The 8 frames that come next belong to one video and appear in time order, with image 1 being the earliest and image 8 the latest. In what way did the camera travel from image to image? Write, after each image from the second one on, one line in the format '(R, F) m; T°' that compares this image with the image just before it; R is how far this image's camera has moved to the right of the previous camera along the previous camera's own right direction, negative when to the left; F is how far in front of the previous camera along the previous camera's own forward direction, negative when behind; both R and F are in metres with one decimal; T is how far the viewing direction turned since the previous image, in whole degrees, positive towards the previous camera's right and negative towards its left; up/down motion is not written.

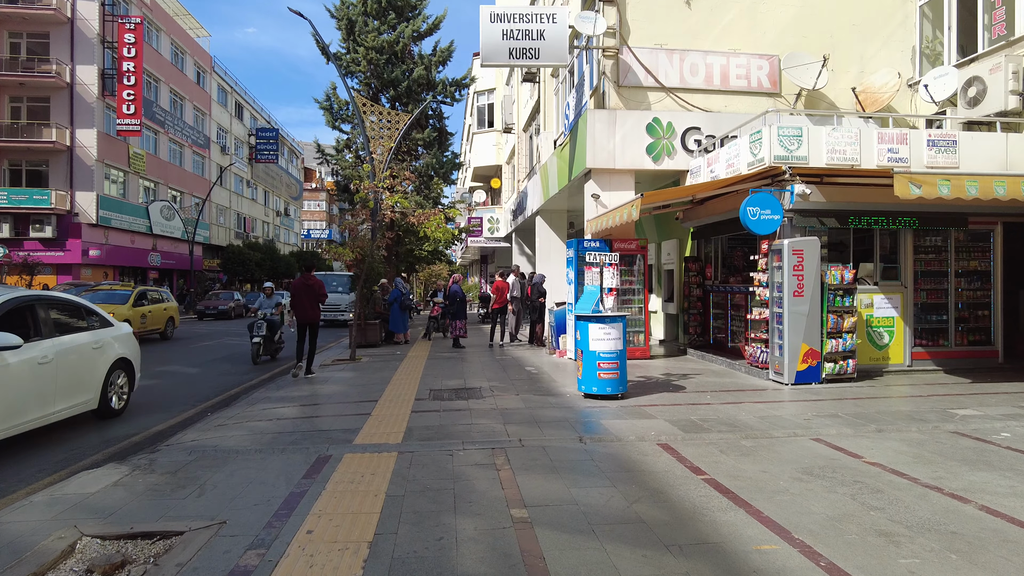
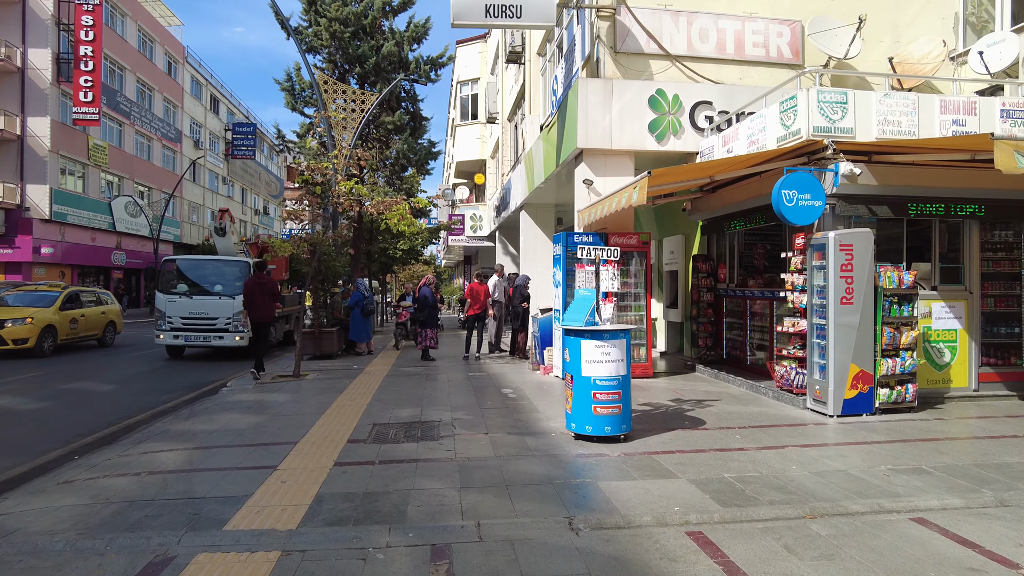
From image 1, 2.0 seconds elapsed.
(+0.2, +1.9) m; +1°
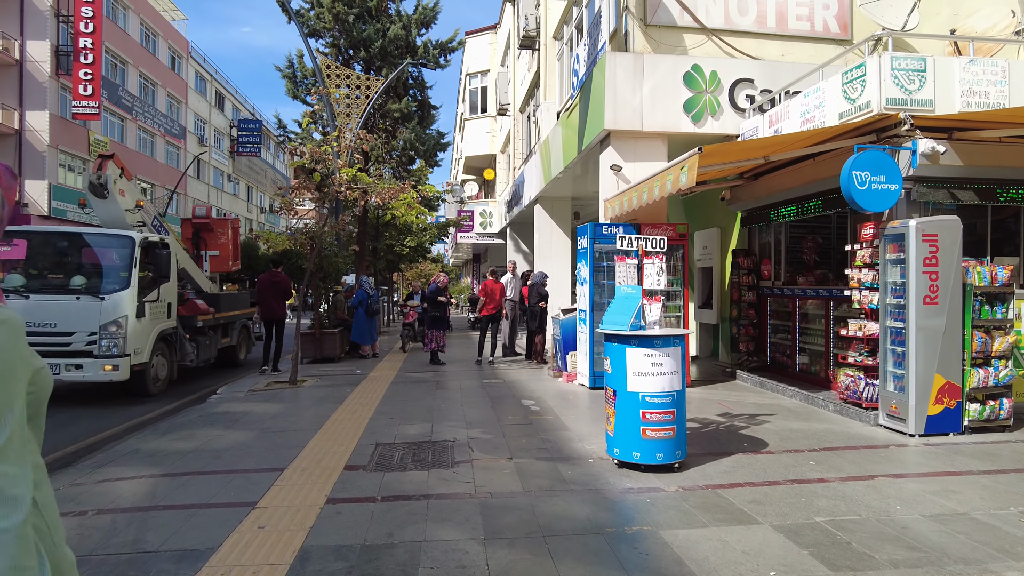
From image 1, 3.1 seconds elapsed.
(-0.2, +1.0) m; -1°
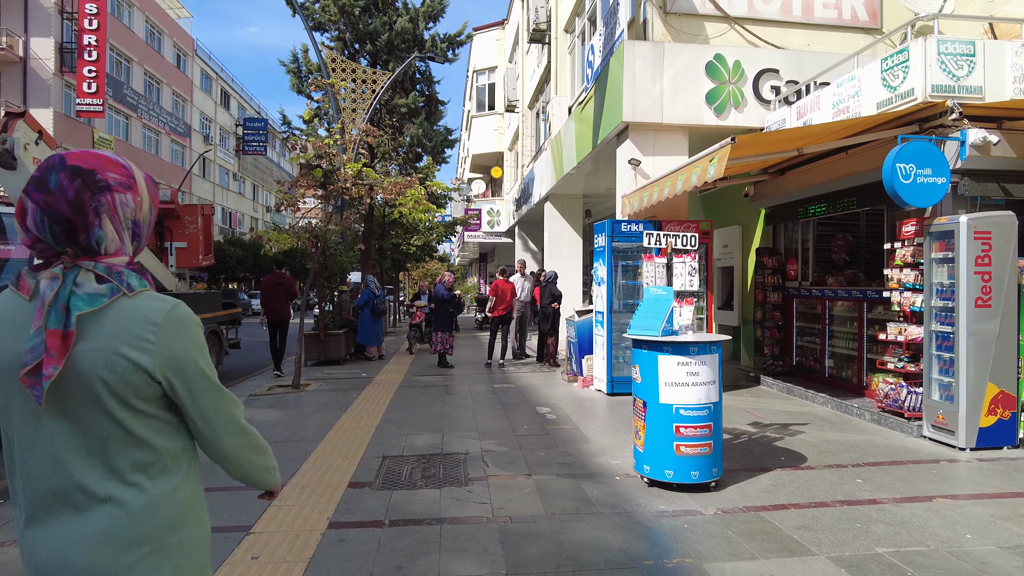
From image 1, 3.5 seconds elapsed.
(-0.1, +0.4) m; 0°
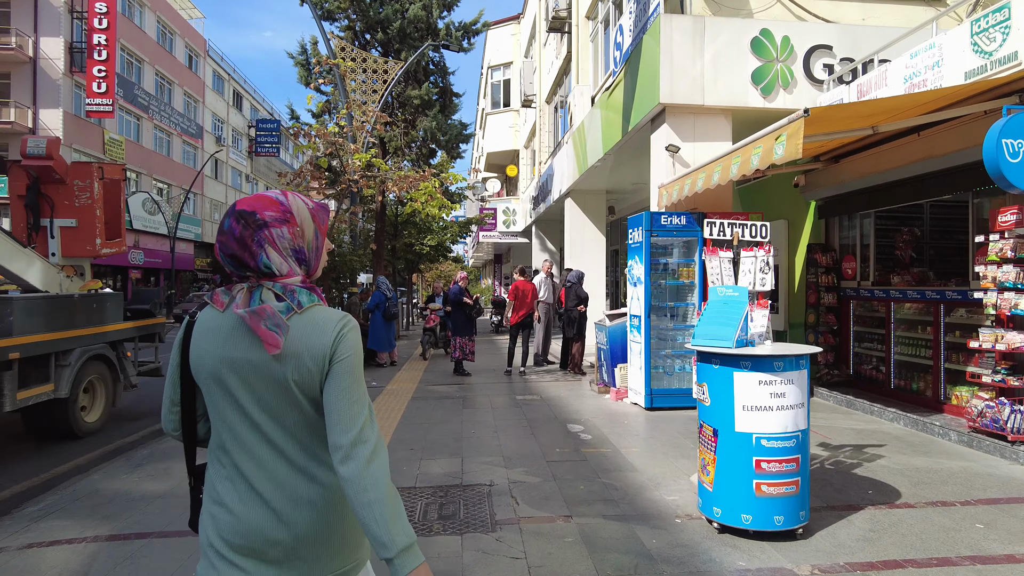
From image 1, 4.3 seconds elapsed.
(-0.1, +0.8) m; -1°
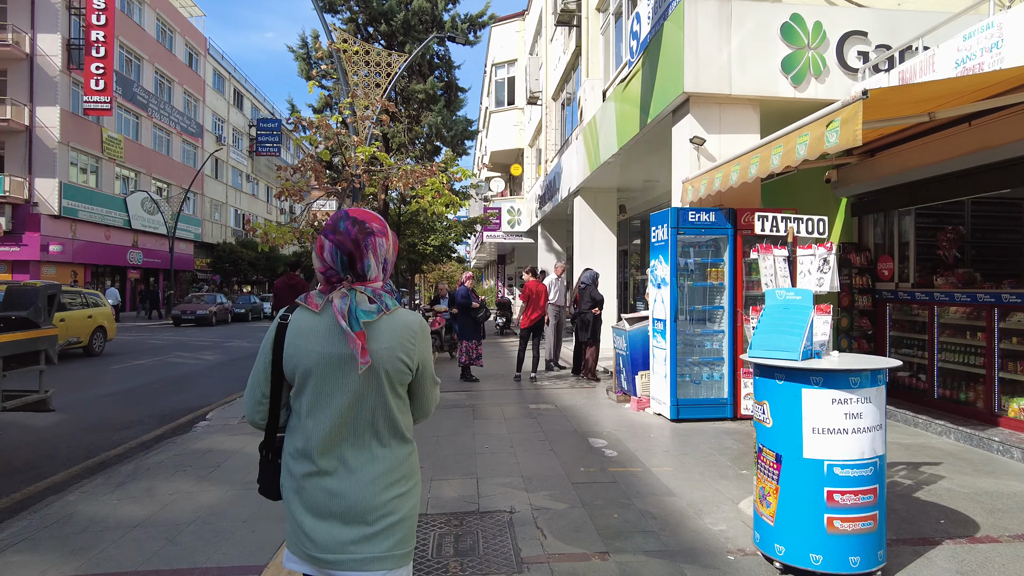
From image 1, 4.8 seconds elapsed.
(-0.1, +0.5) m; 0°
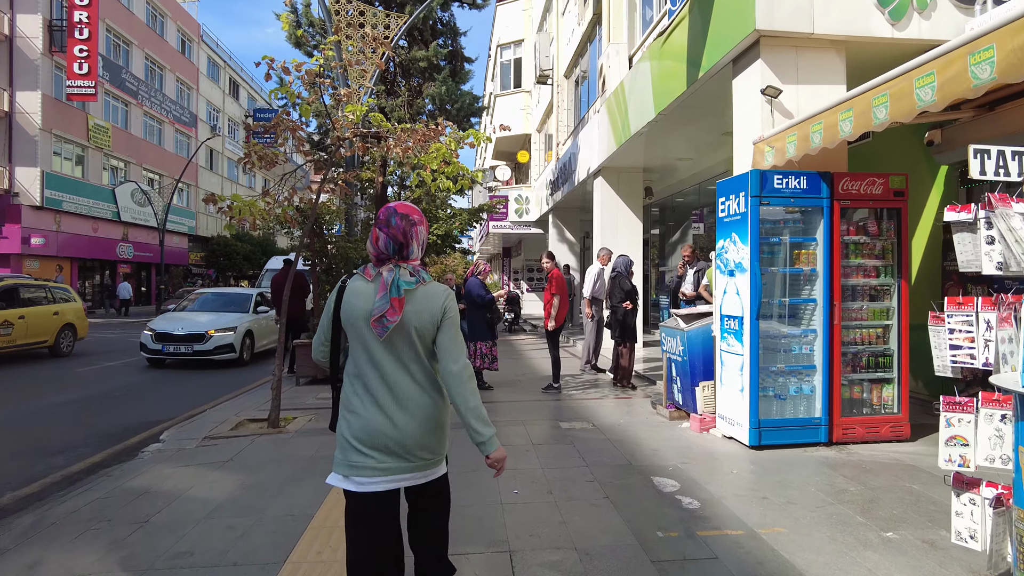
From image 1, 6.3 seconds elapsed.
(-0.2, +1.5) m; 0°
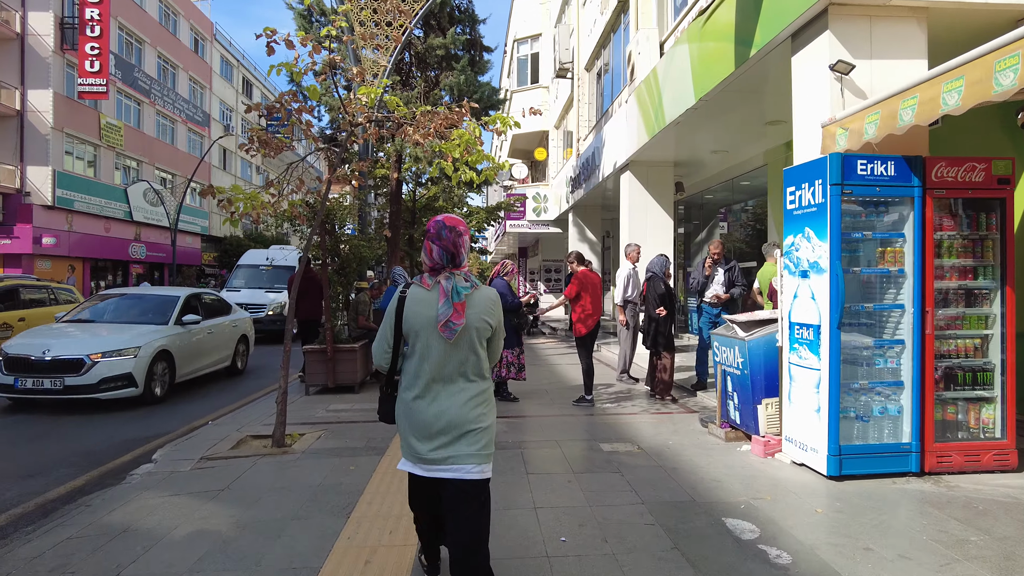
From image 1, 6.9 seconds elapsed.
(-0.2, +0.7) m; -1°
